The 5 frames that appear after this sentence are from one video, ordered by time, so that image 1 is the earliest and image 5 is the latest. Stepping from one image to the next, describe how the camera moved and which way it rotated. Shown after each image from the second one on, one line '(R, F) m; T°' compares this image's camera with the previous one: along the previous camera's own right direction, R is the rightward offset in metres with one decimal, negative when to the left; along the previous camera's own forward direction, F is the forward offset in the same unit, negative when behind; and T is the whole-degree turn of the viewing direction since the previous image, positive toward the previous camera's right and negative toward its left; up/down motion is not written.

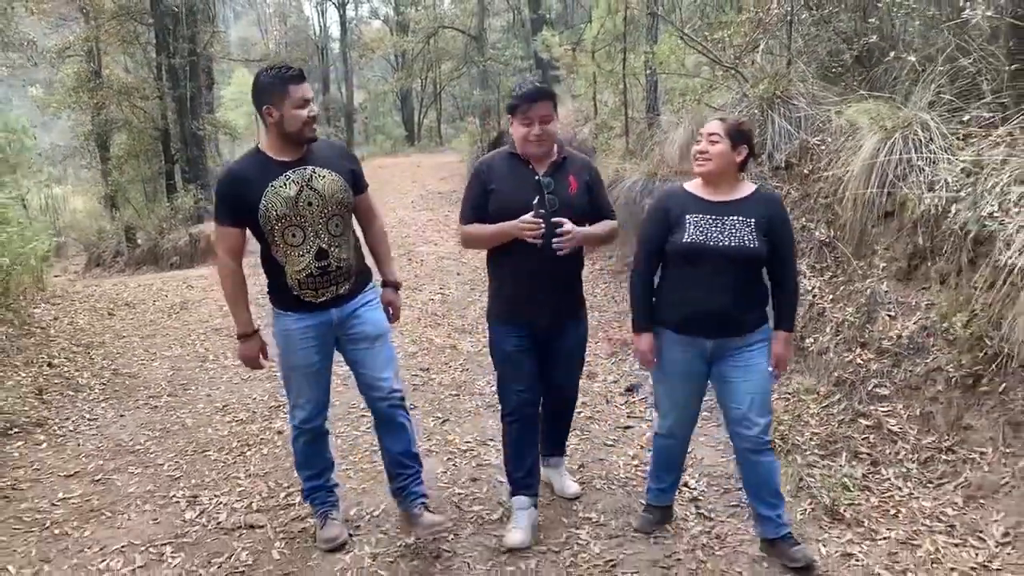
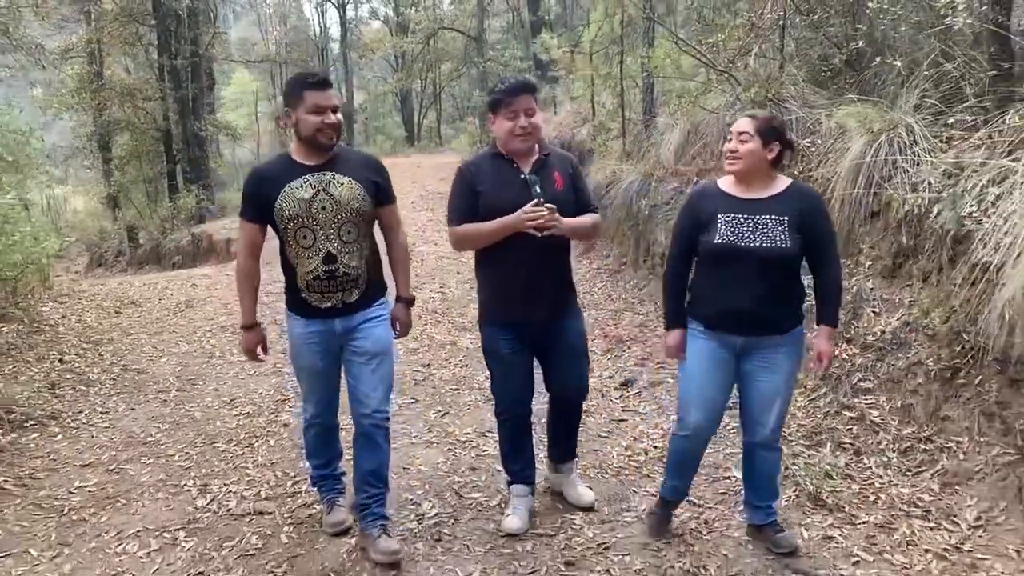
(0.0, -0.2) m; 0°
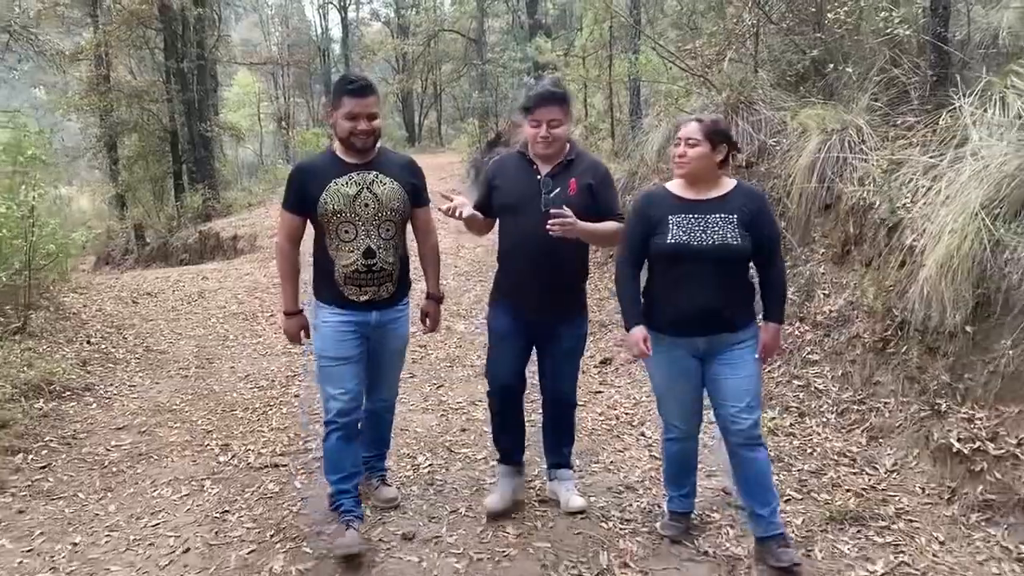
(+0.1, -0.5) m; 0°
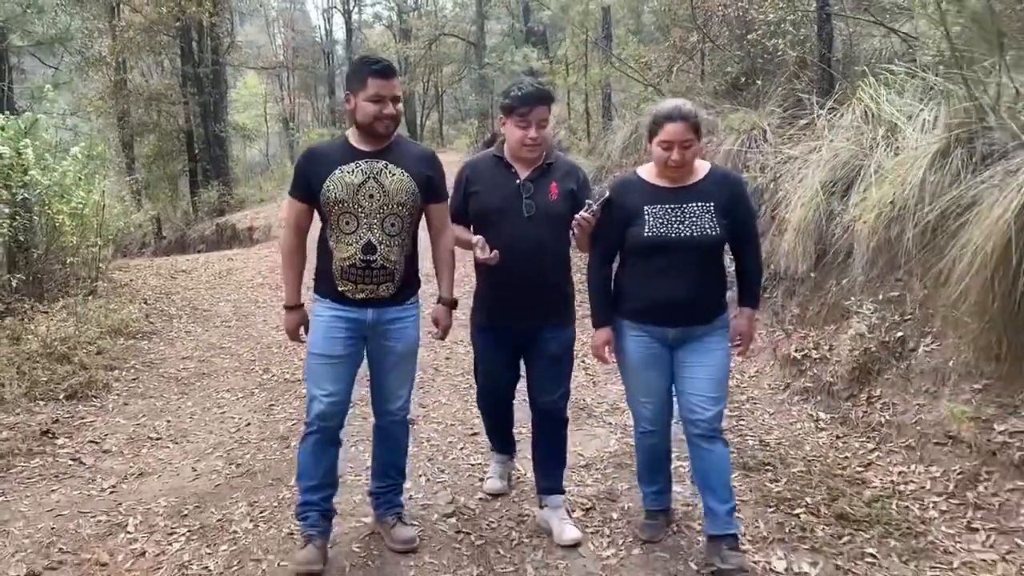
(+0.2, -1.5) m; 0°
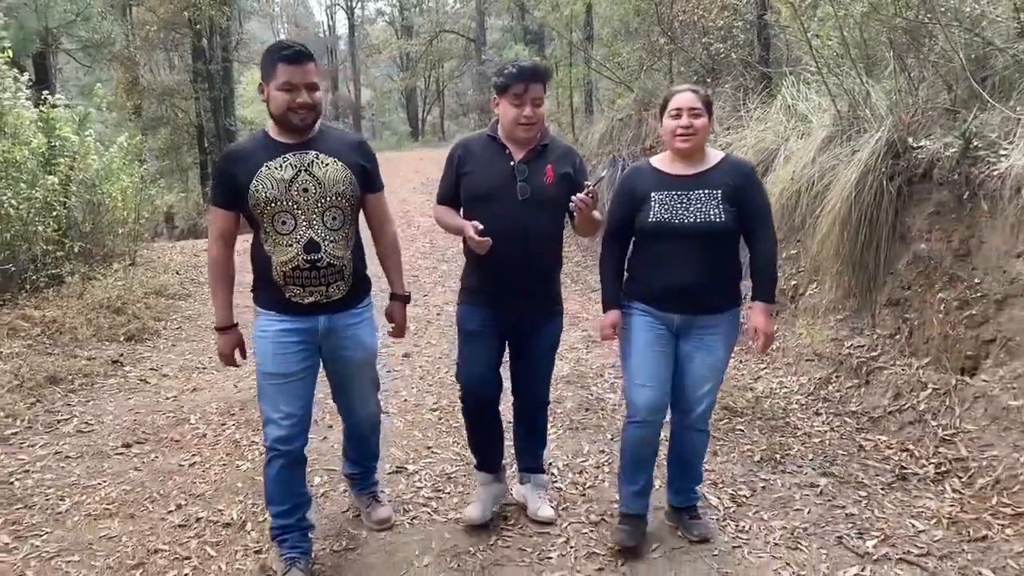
(+0.2, -1.2) m; 0°
